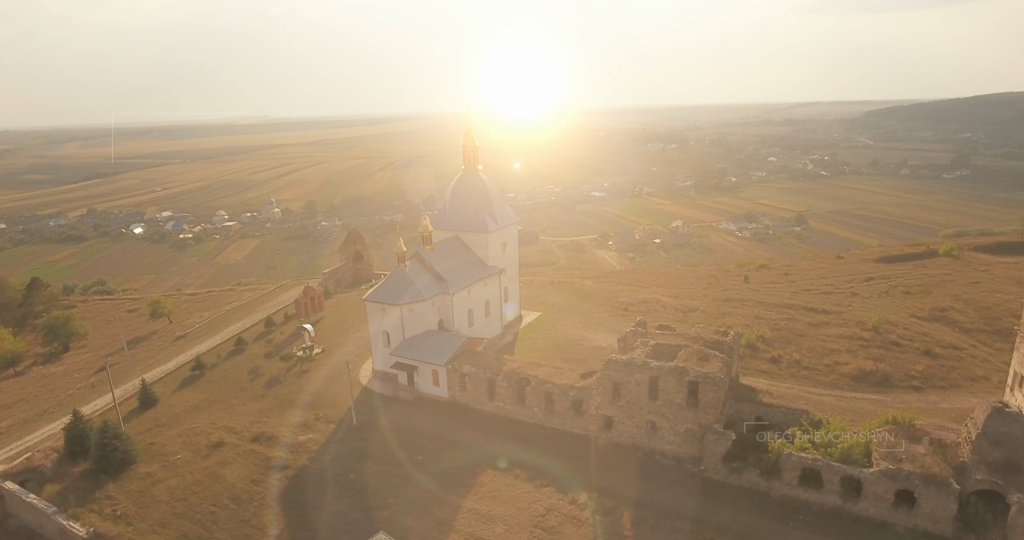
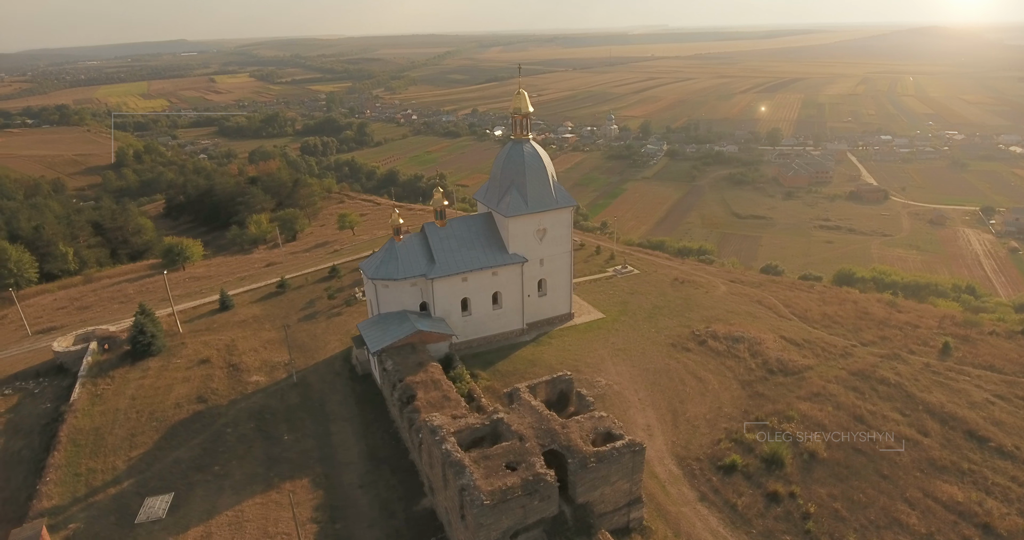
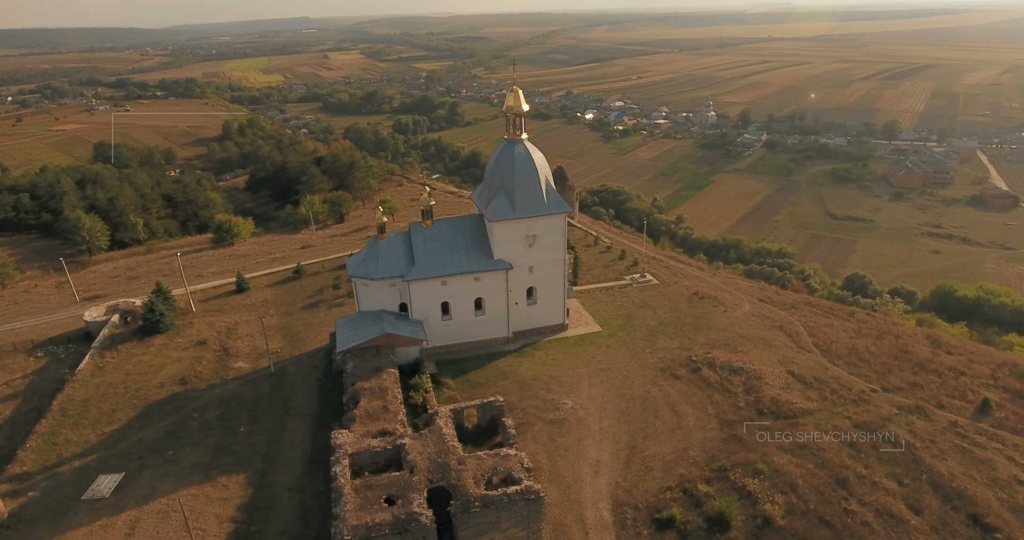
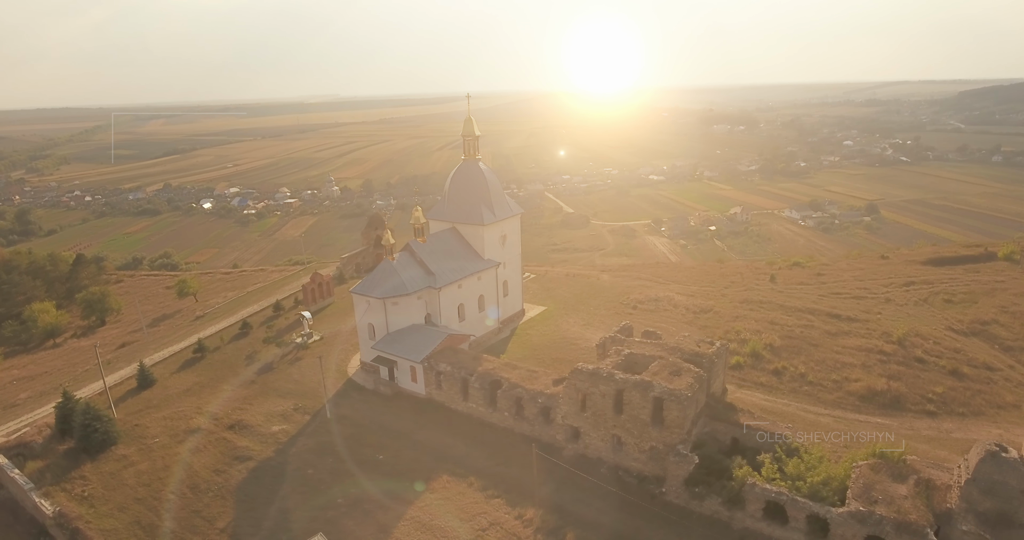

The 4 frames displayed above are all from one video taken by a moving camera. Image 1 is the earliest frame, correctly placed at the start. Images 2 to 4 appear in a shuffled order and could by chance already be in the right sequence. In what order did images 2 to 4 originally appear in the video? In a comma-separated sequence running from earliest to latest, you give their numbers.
4, 2, 3
